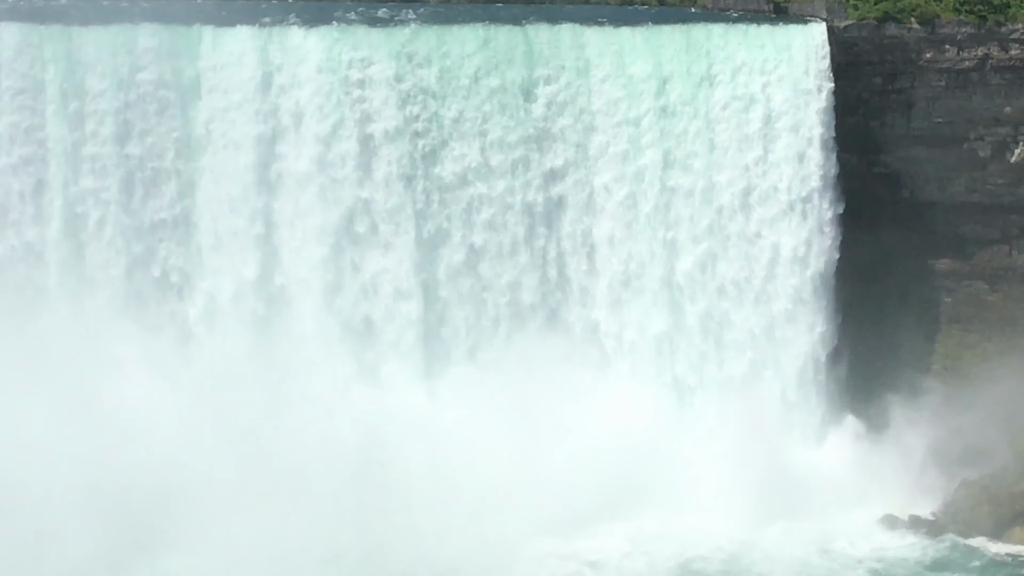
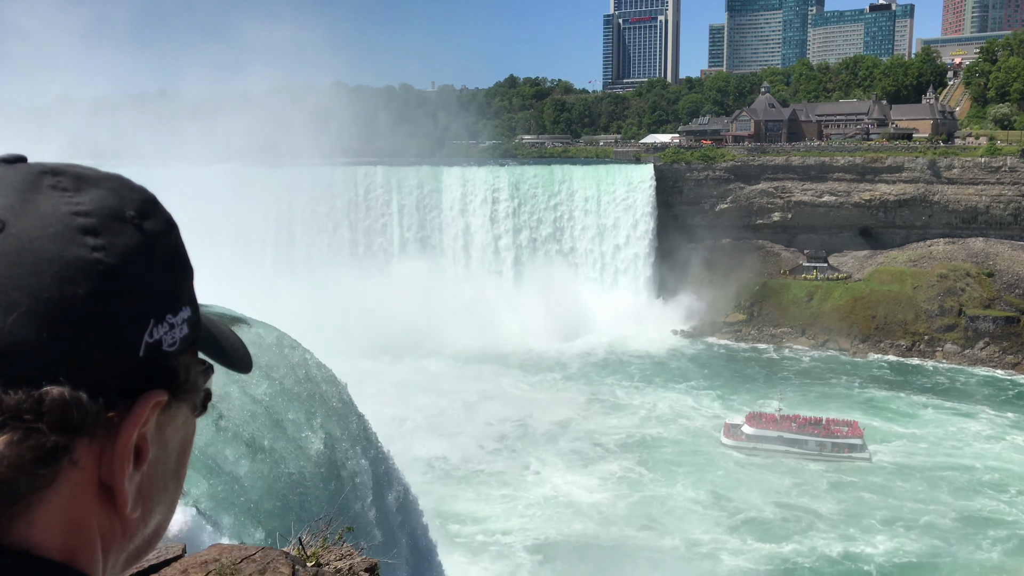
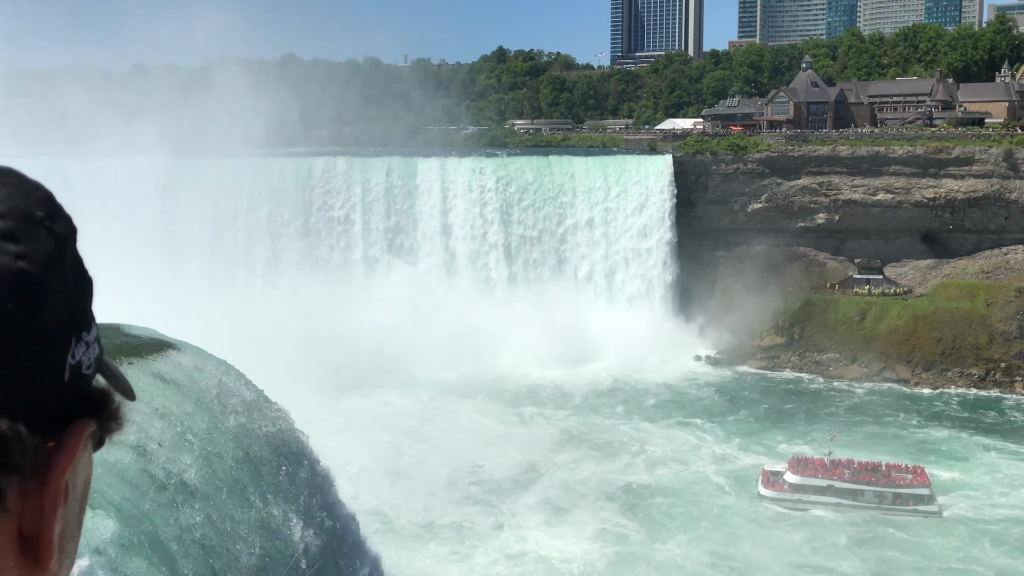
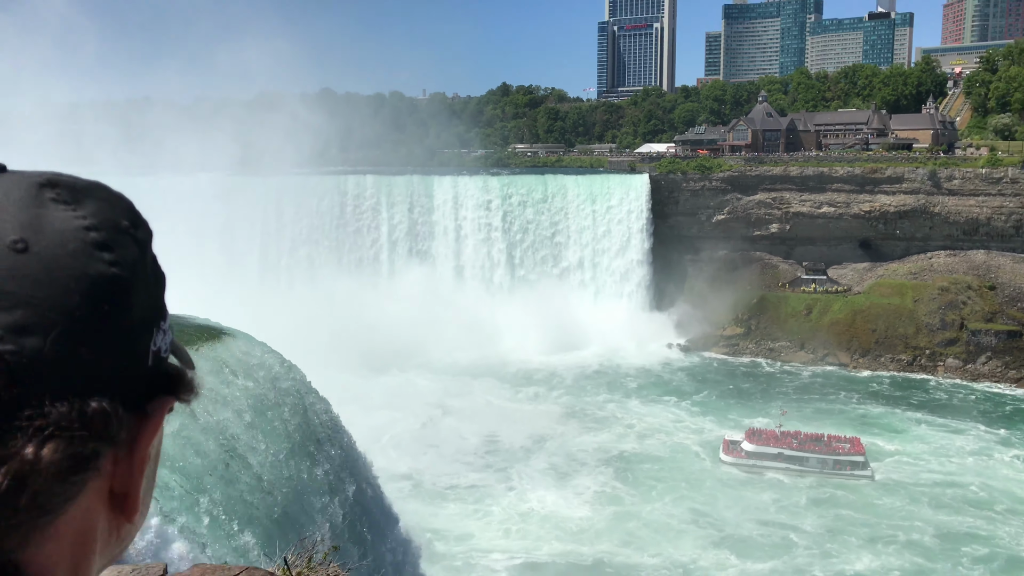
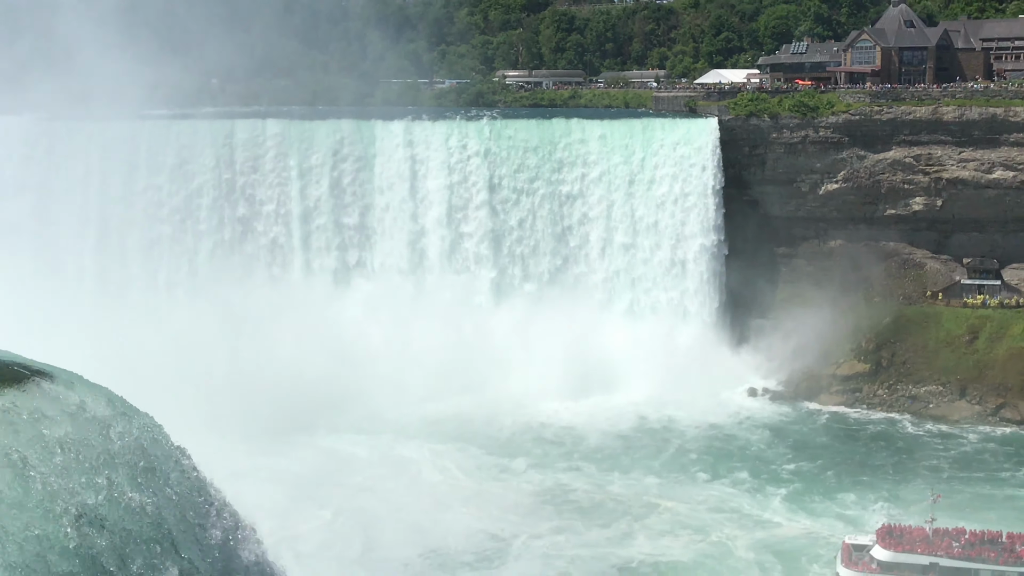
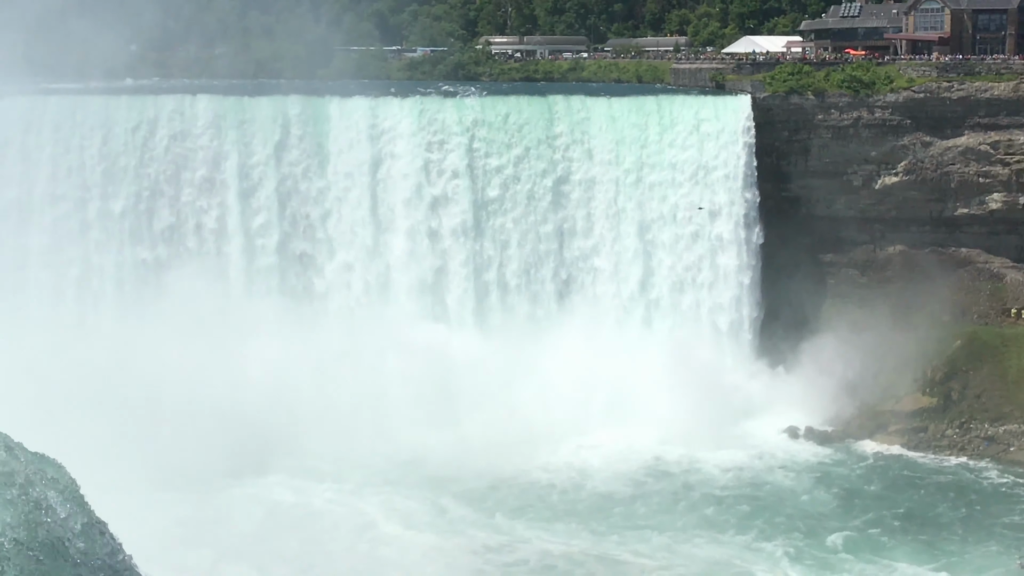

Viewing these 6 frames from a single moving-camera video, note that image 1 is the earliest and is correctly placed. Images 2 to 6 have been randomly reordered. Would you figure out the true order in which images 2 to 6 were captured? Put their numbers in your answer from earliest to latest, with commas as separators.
6, 5, 3, 4, 2
